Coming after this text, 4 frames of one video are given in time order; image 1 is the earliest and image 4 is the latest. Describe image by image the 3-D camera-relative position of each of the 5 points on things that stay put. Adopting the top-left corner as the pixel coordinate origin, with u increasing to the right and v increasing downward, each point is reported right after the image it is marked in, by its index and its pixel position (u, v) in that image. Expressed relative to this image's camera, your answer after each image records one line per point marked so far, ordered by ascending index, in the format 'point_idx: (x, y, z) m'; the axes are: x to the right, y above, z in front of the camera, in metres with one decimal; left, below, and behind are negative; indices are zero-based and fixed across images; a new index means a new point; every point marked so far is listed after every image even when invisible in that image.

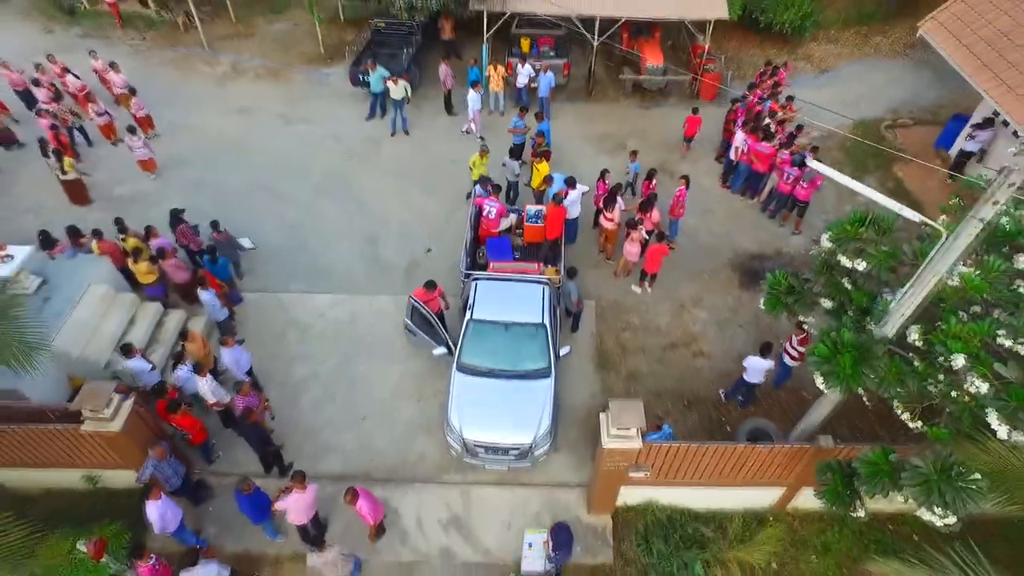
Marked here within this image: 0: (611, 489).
0: (+1.1, -2.1, +6.4) m
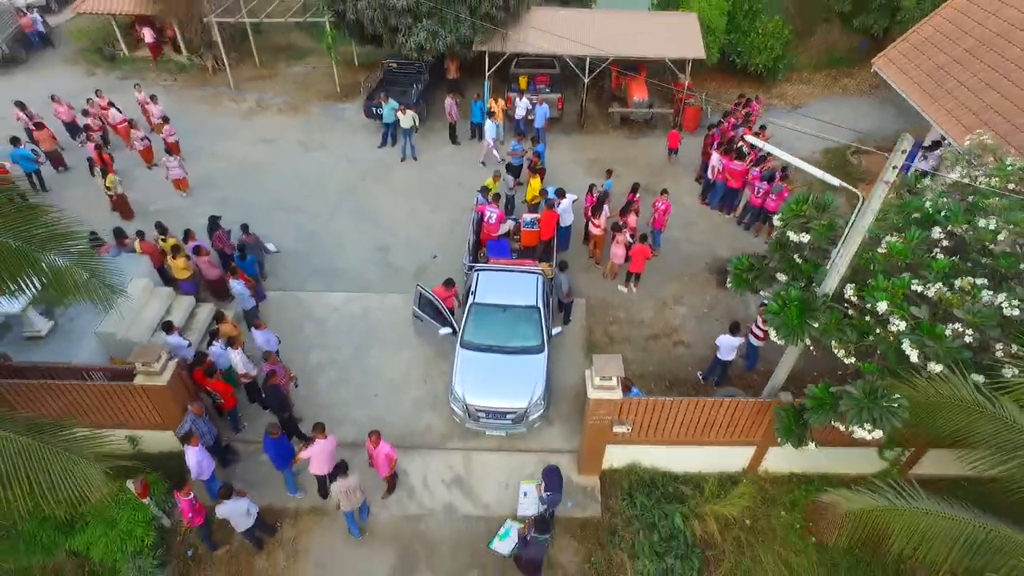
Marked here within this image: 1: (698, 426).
0: (+1.0, -1.9, +7.2) m
1: (+2.2, -1.6, +7.0) m
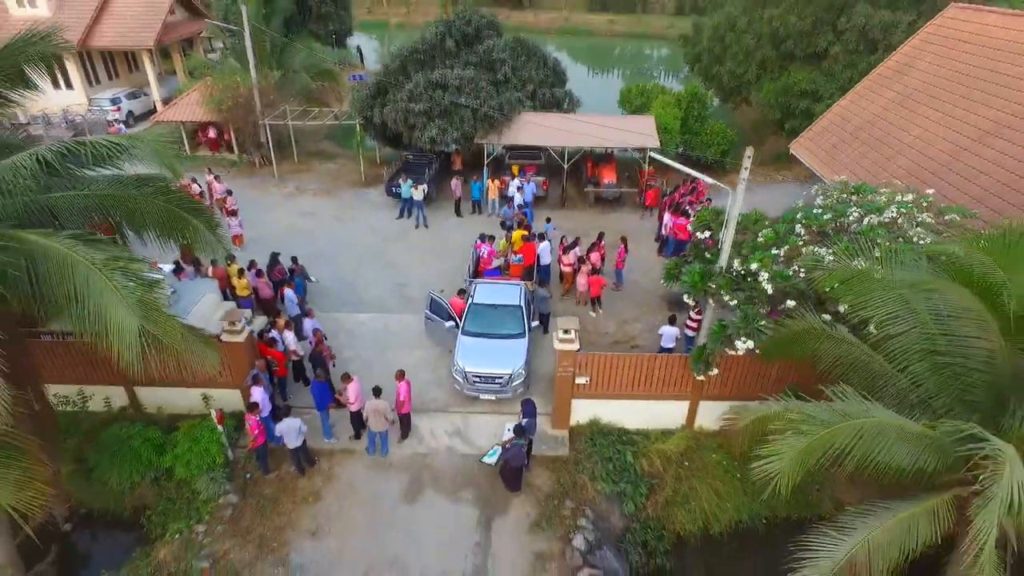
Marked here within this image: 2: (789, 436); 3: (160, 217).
0: (+0.8, -1.7, +9.3) m
1: (+2.0, -1.4, +9.2) m
2: (+2.9, -1.5, +6.3) m
3: (-4.1, +0.8, +7.1) m
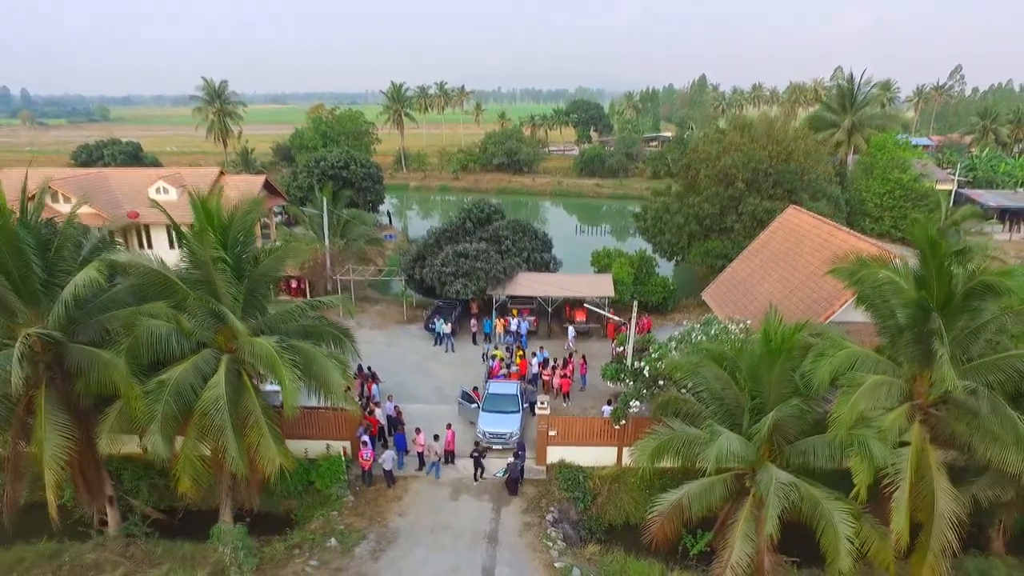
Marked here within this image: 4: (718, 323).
0: (+0.8, -4.1, +15.8) m
1: (+1.9, -3.7, +15.7) m
2: (+2.9, -3.2, +12.8) m
3: (-4.1, -1.1, +14.1) m
4: (+5.5, -0.9, +16.2) m
